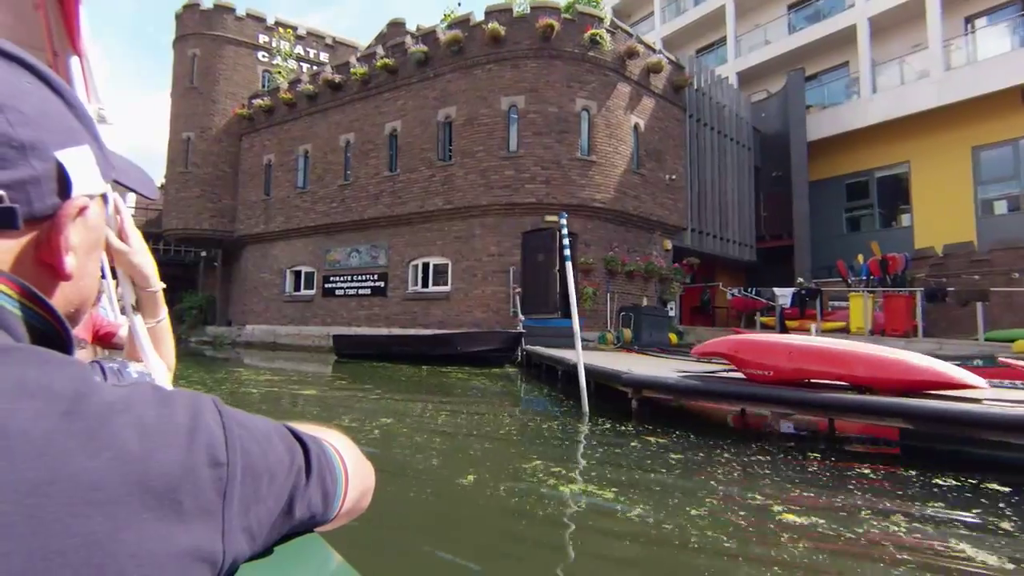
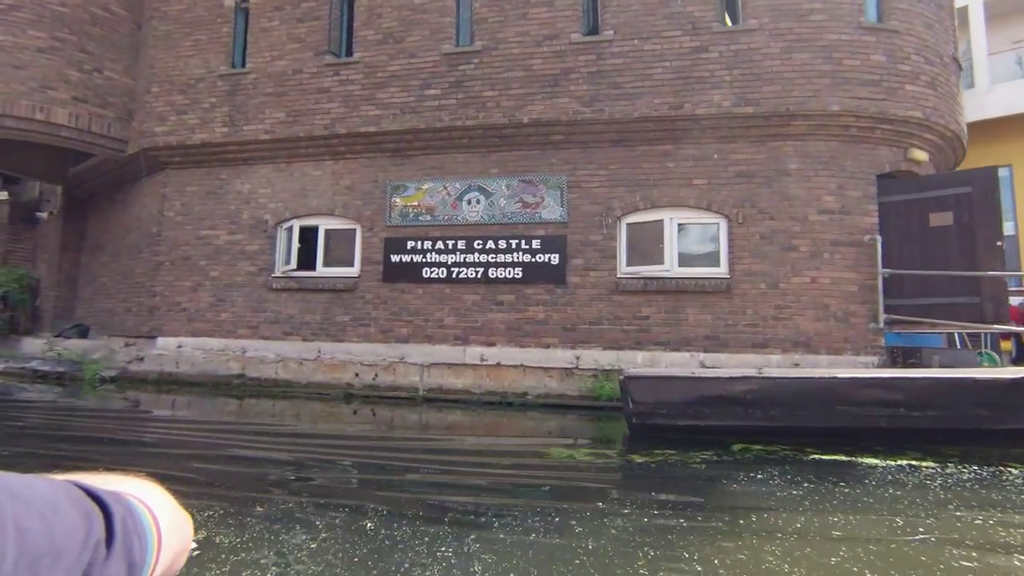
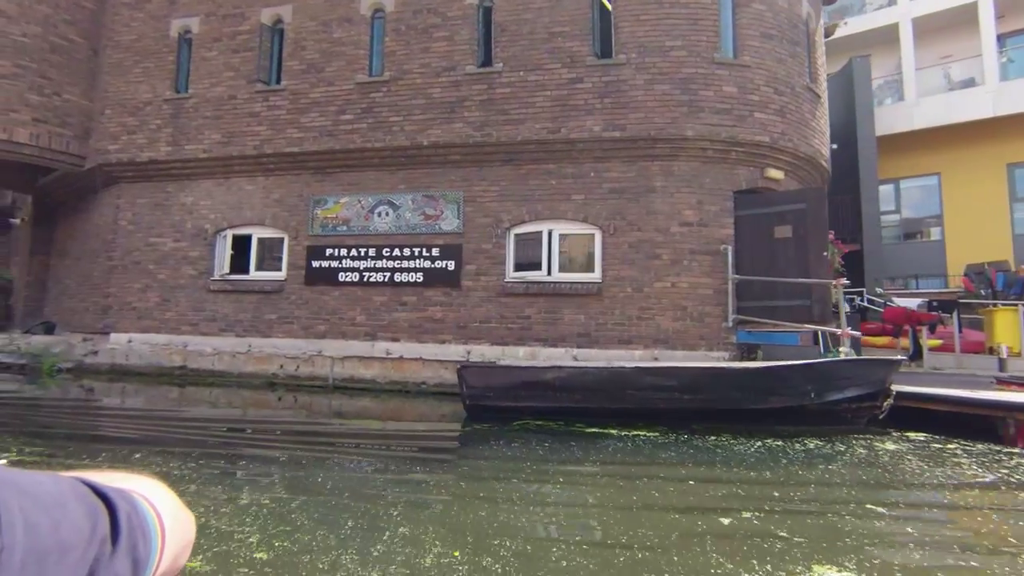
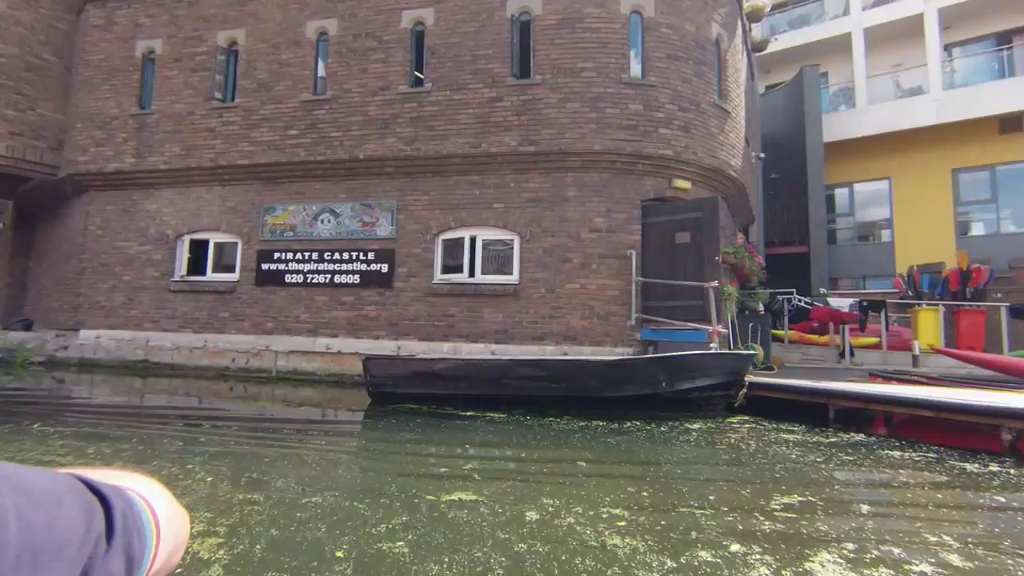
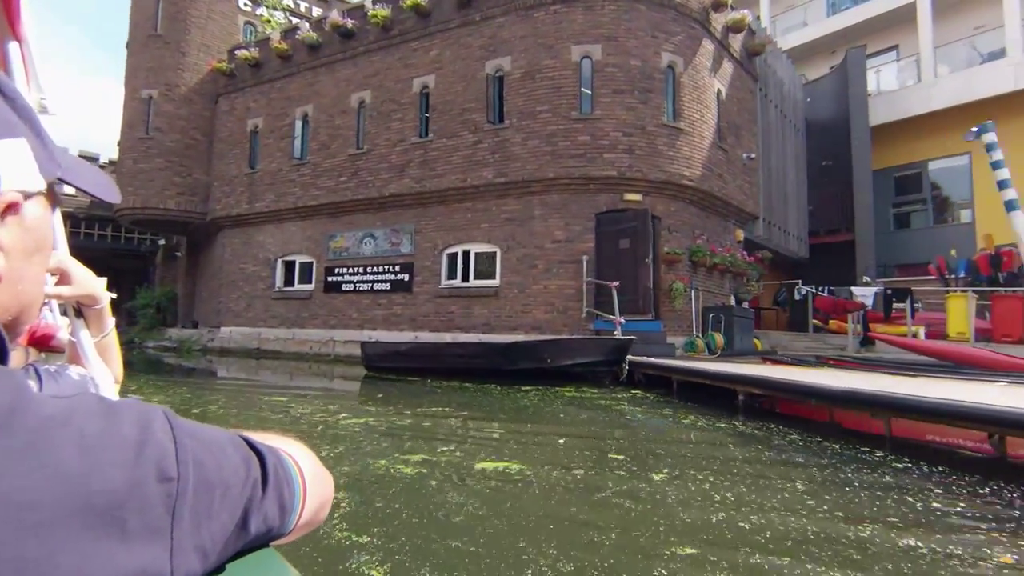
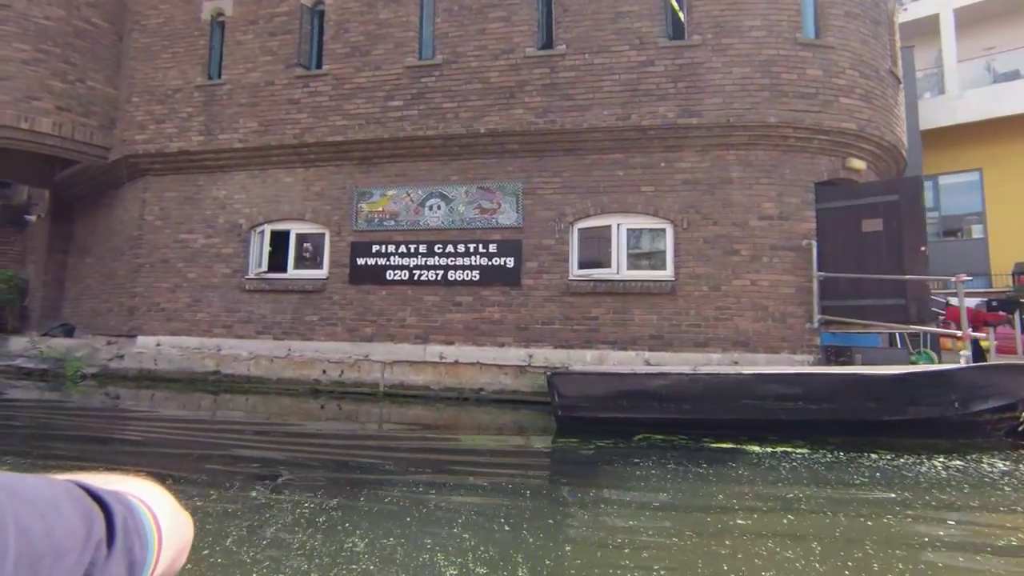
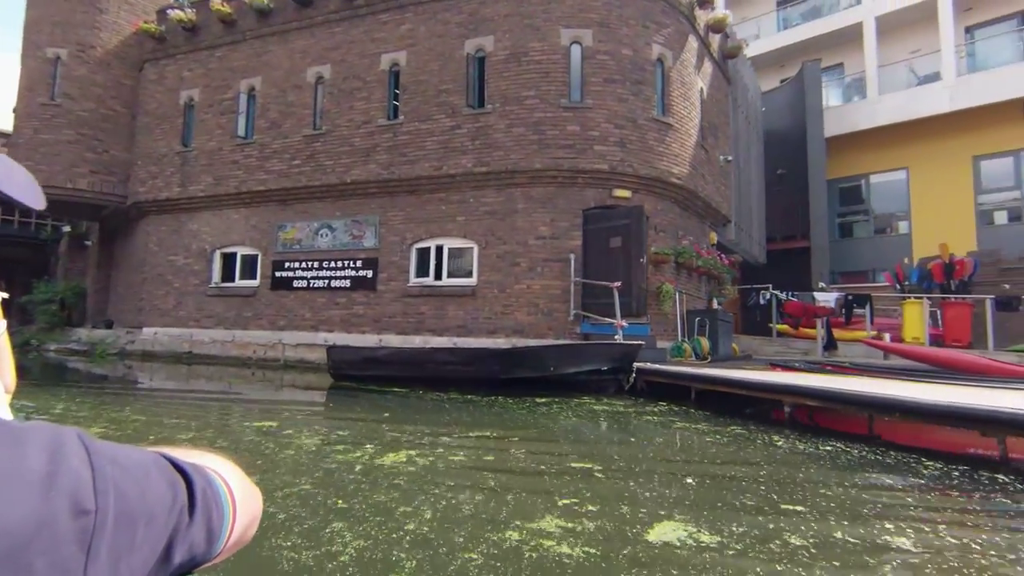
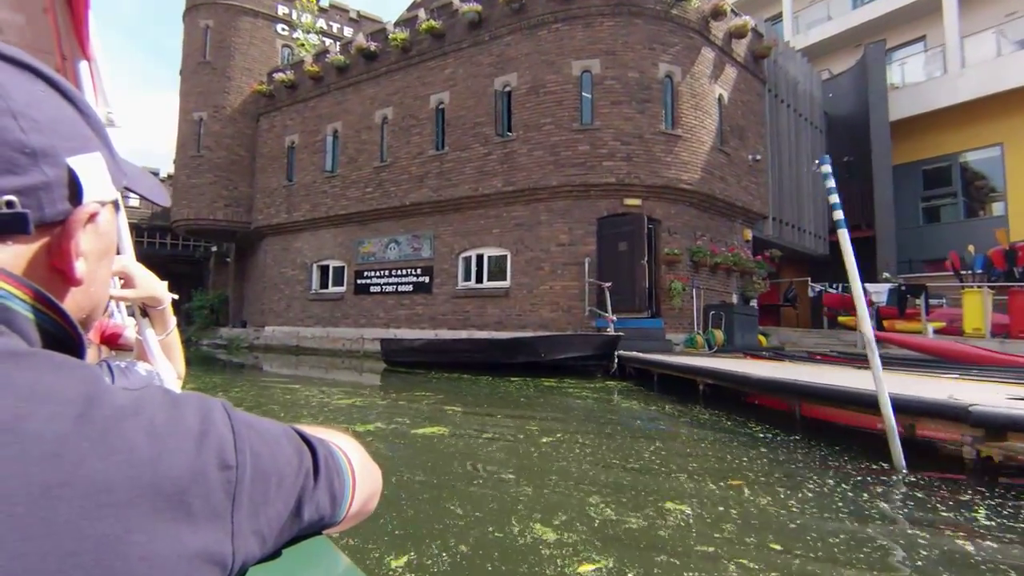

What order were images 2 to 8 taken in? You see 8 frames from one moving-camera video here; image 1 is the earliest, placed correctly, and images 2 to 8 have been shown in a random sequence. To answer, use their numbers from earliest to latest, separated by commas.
8, 5, 7, 4, 3, 6, 2
